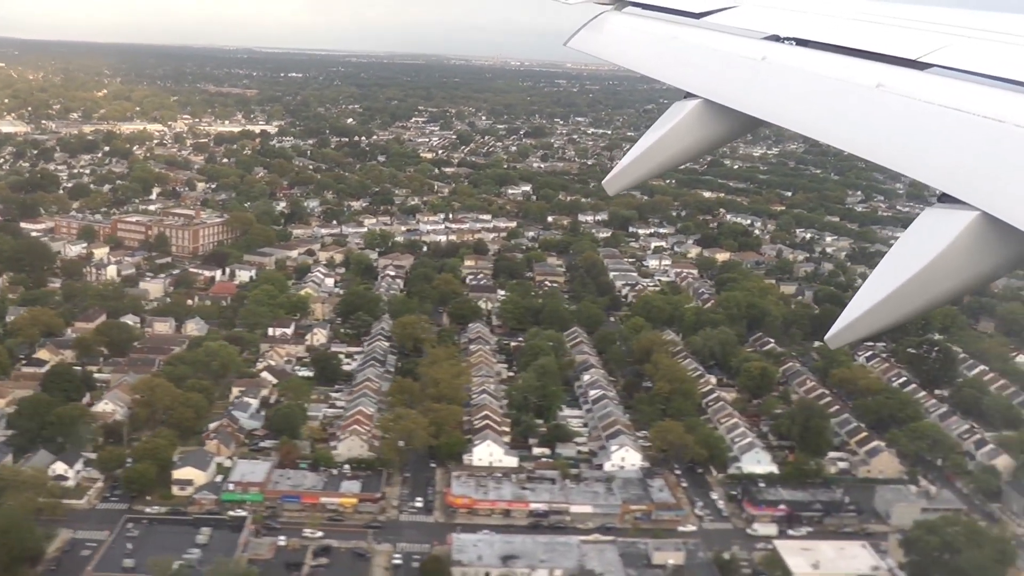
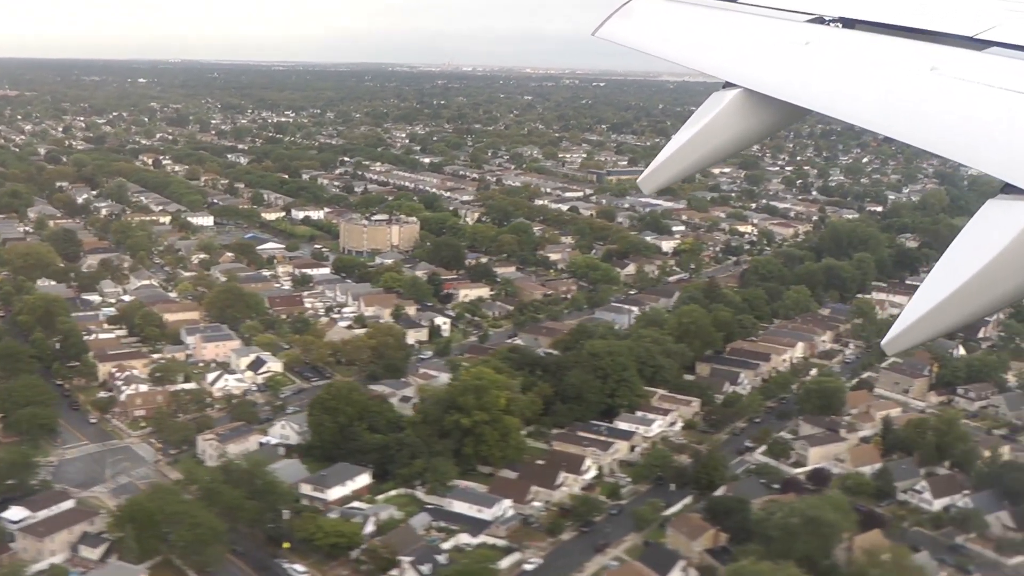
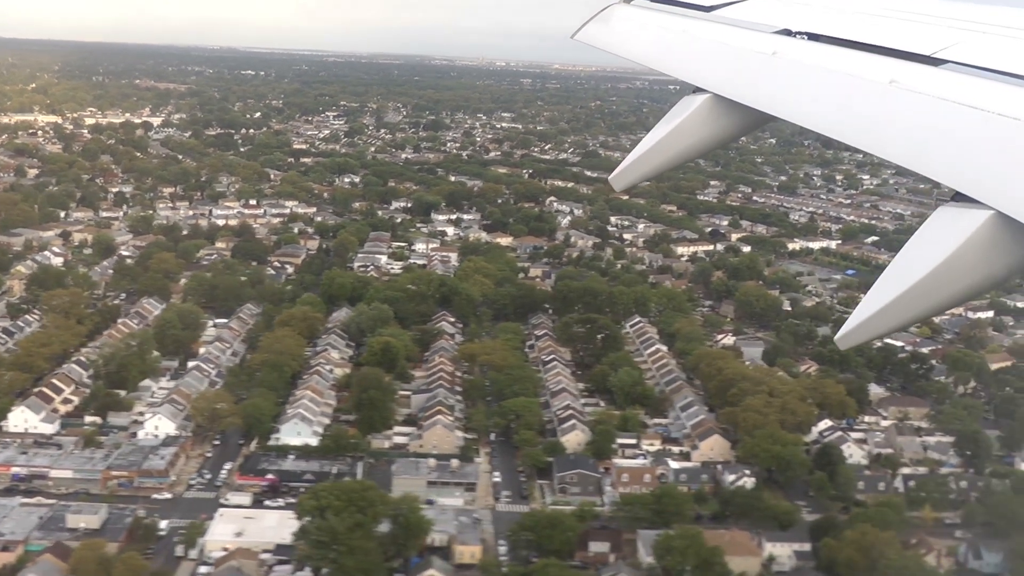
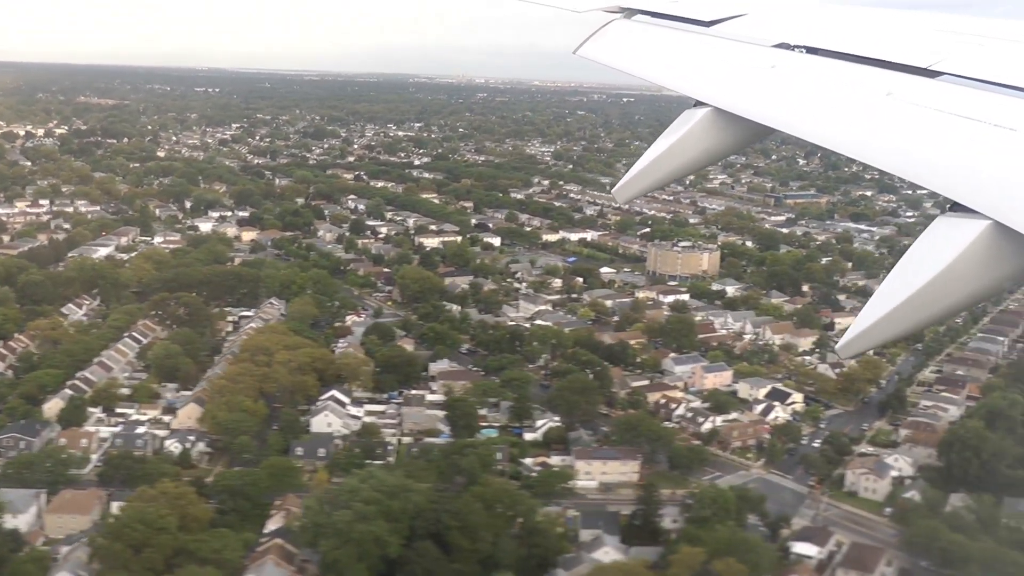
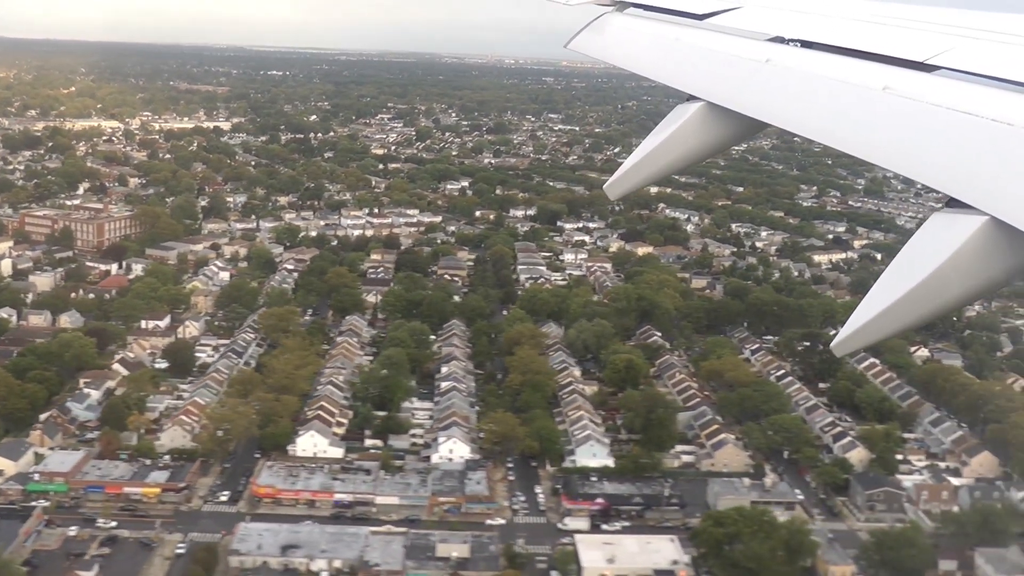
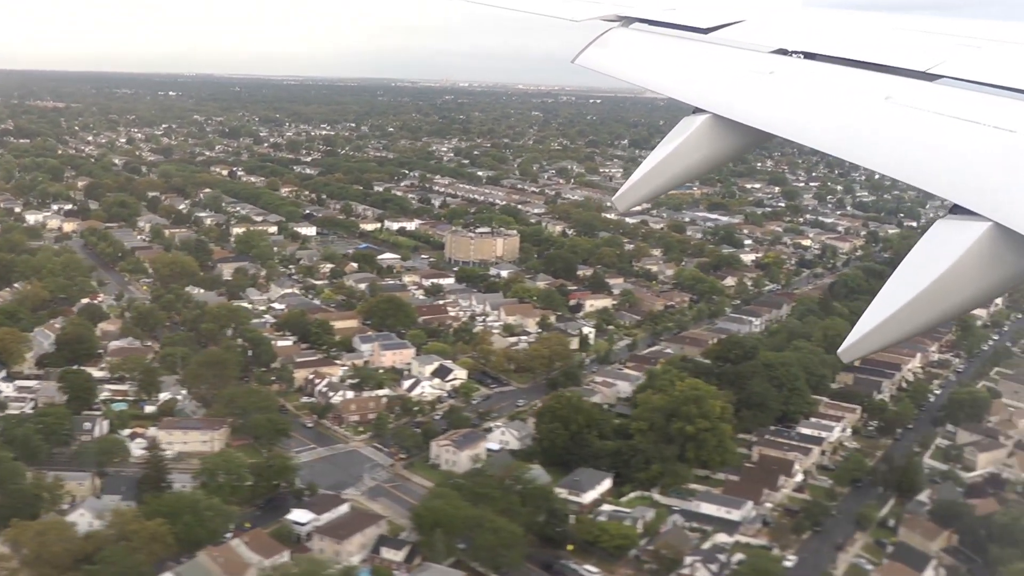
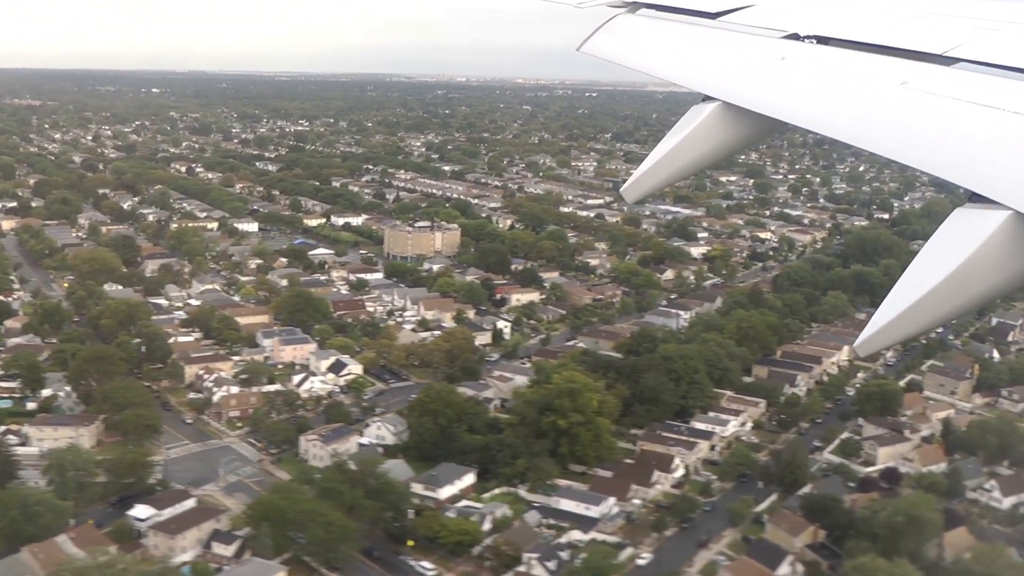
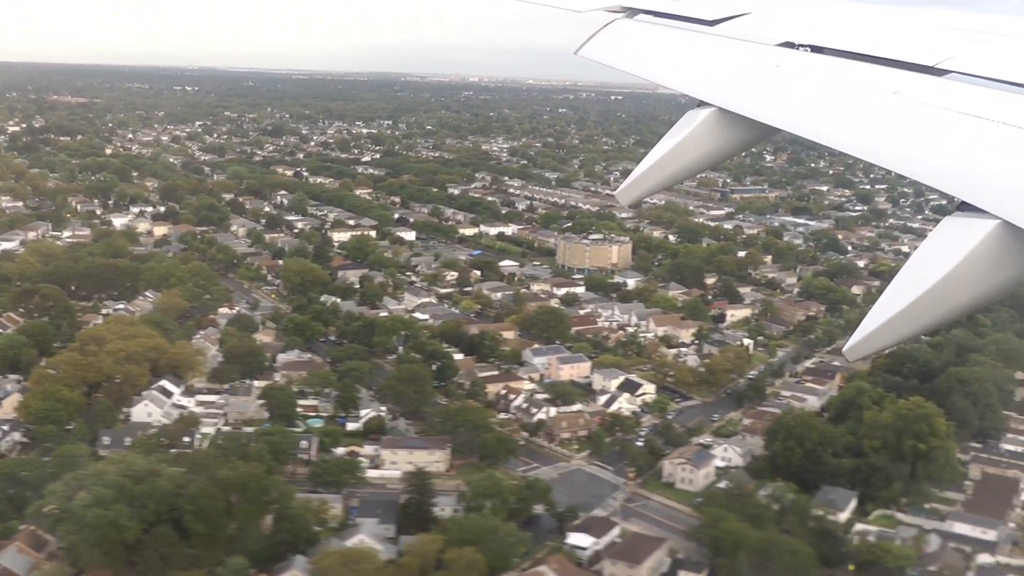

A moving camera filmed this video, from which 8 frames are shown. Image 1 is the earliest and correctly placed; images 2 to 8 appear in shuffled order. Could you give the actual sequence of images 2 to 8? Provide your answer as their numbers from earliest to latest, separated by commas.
5, 3, 4, 8, 6, 7, 2
